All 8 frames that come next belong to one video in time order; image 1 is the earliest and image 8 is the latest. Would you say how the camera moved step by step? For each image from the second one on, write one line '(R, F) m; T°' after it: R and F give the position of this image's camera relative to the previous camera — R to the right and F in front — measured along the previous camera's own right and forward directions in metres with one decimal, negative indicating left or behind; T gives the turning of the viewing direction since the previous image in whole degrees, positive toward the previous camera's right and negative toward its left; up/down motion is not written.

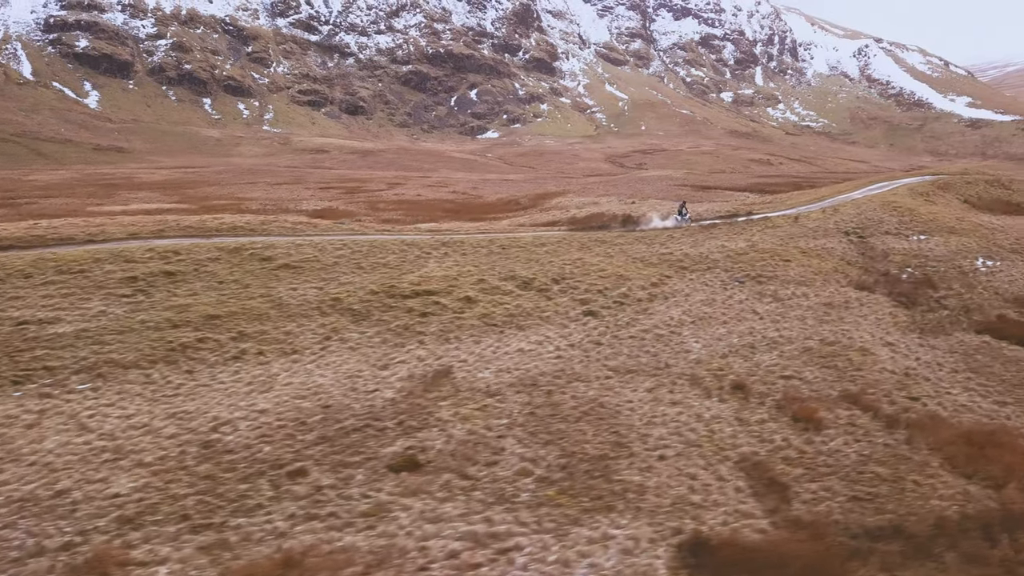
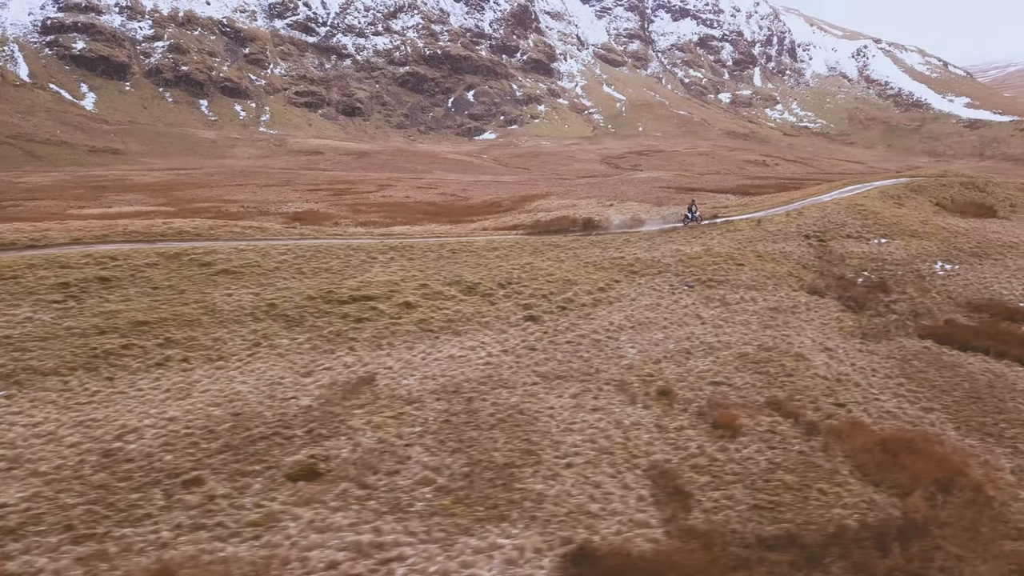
(+1.7, 0.0) m; 0°
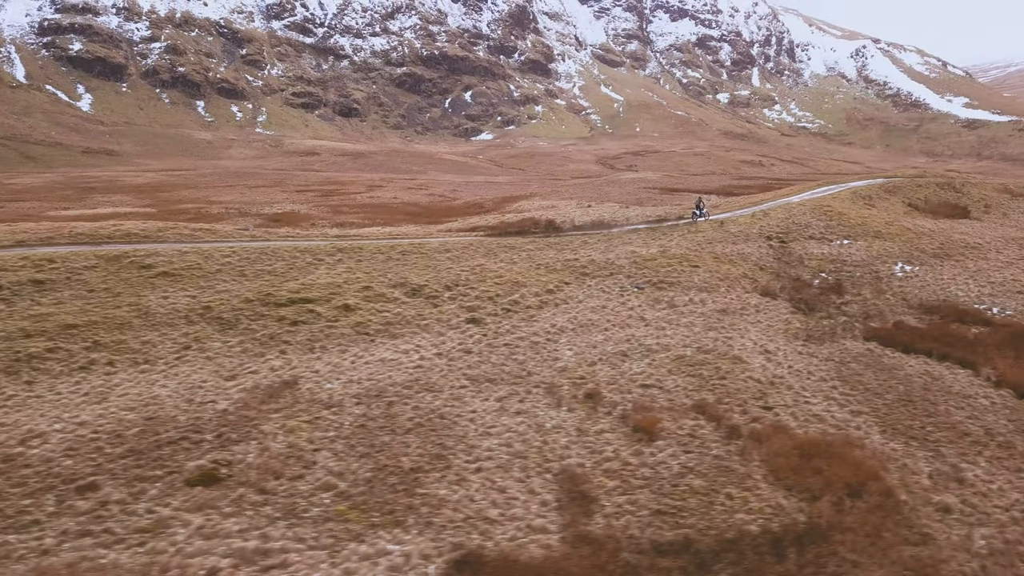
(+1.6, +0.1) m; 0°
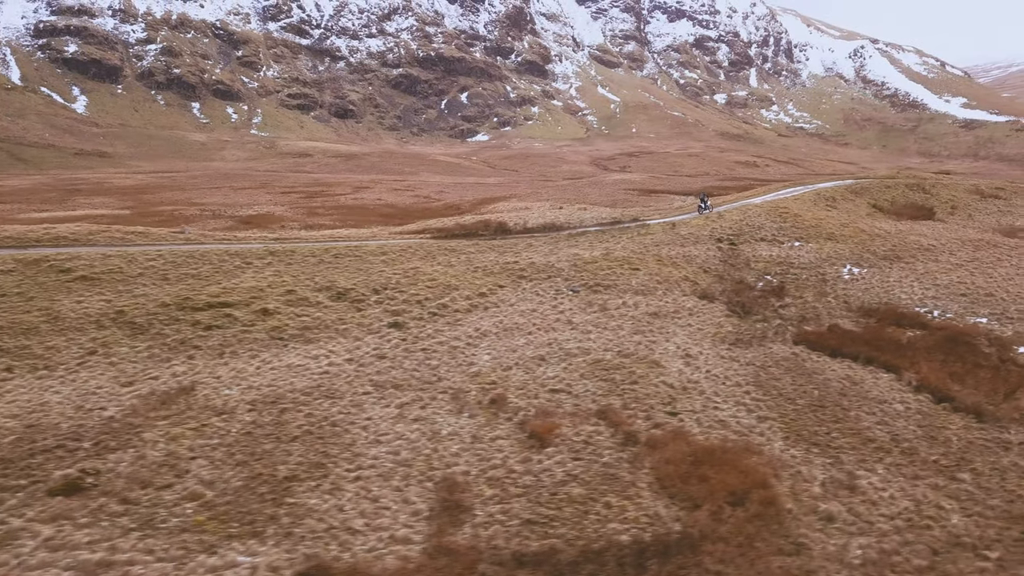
(+2.1, +0.2) m; 0°
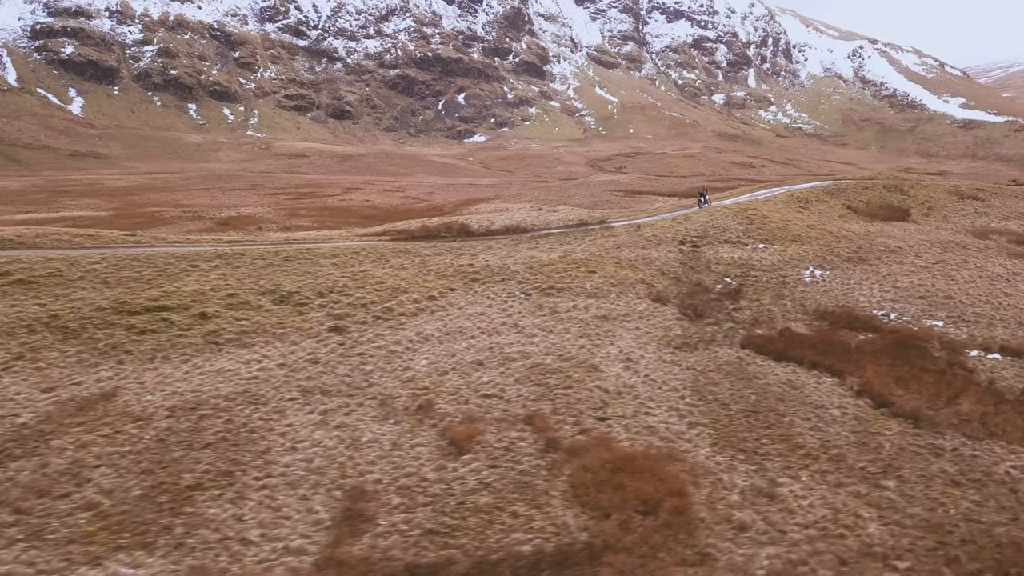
(+1.6, +0.2) m; 0°
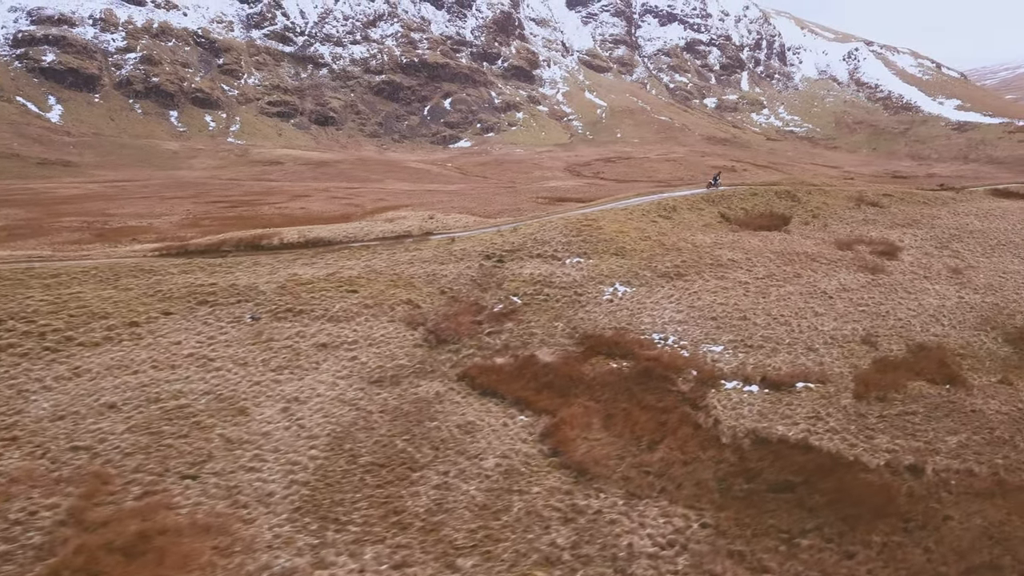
(+7.9, +2.7) m; 0°
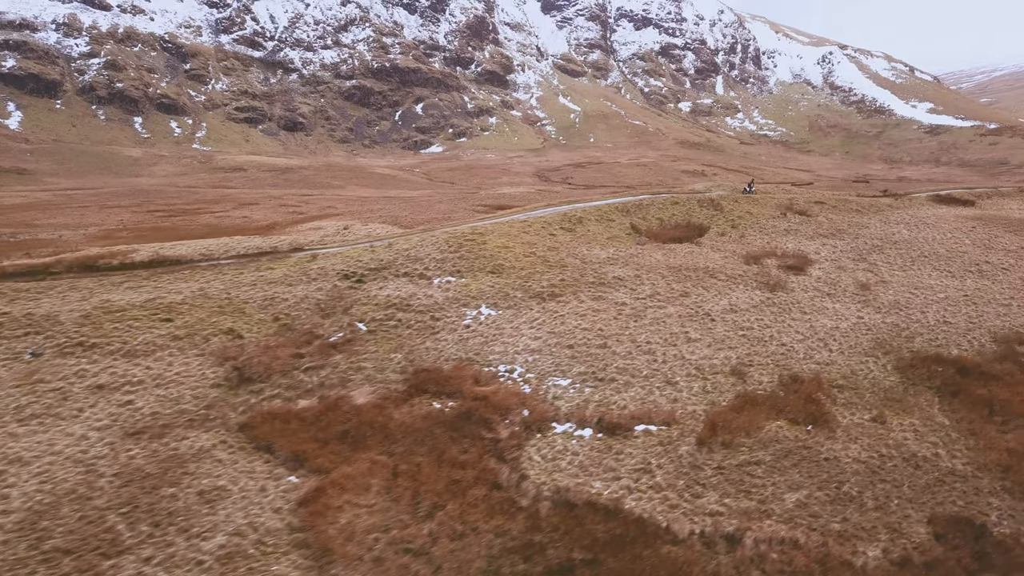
(+4.2, +2.6) m; +1°
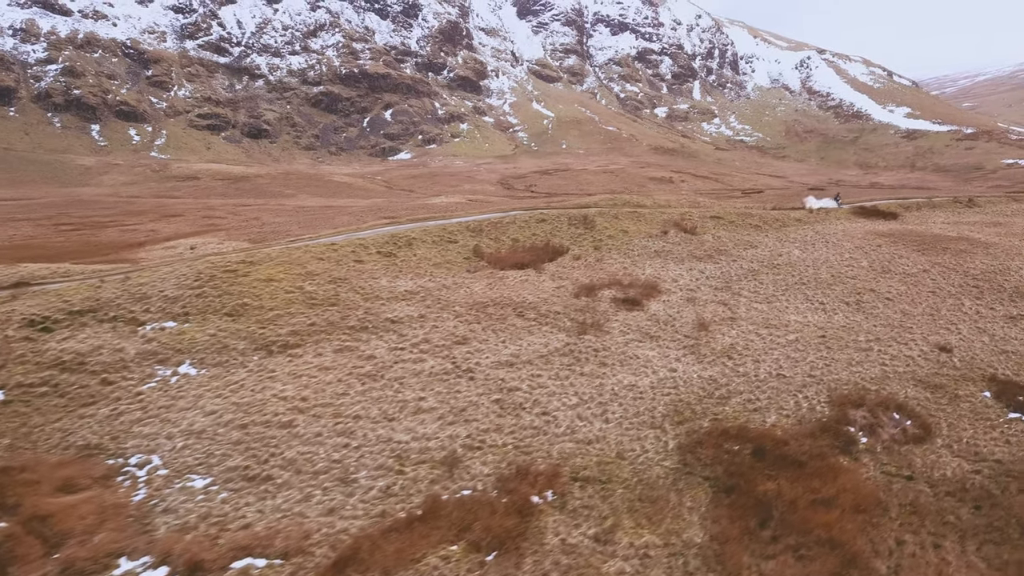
(+7.1, +5.3) m; +1°
